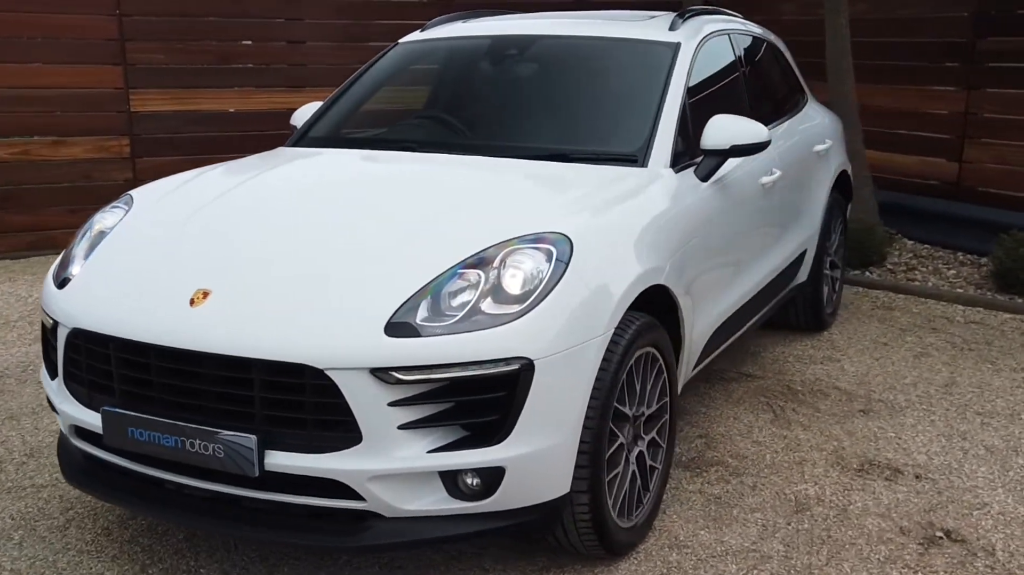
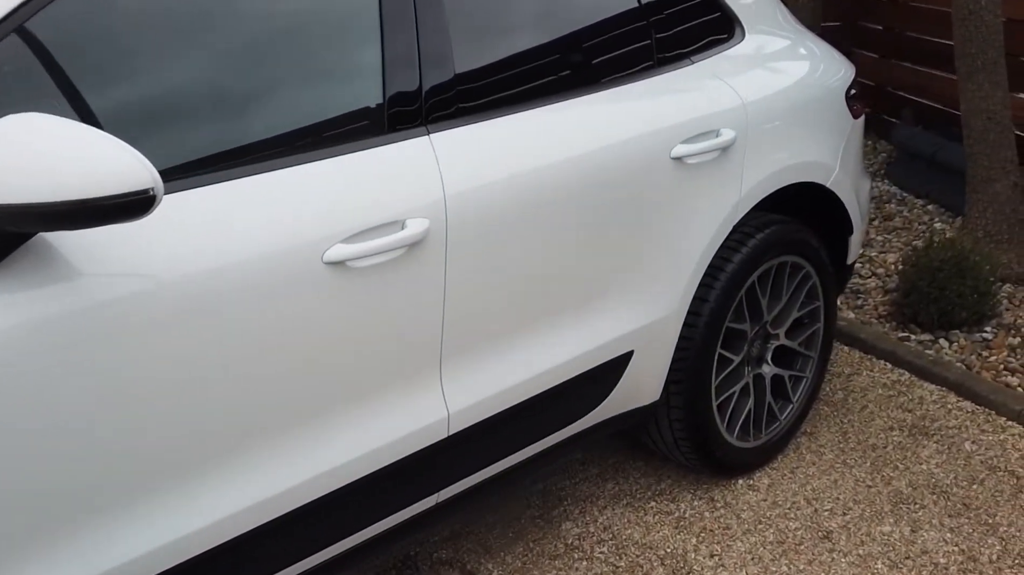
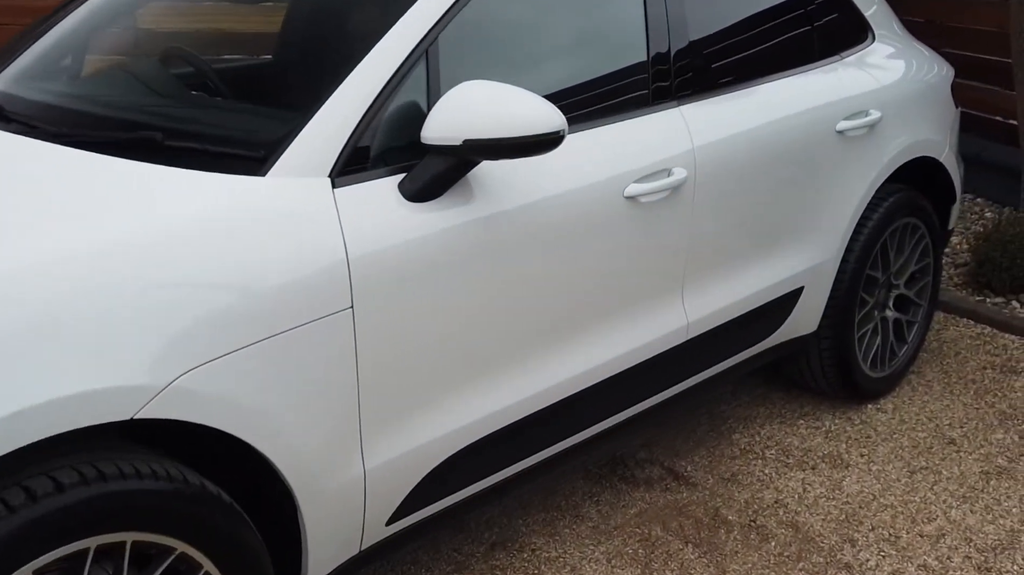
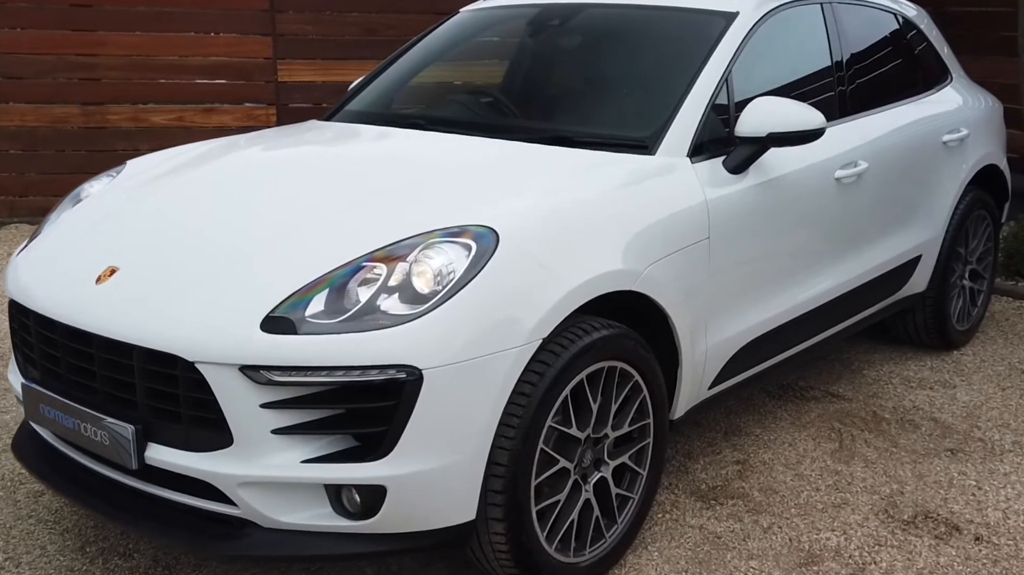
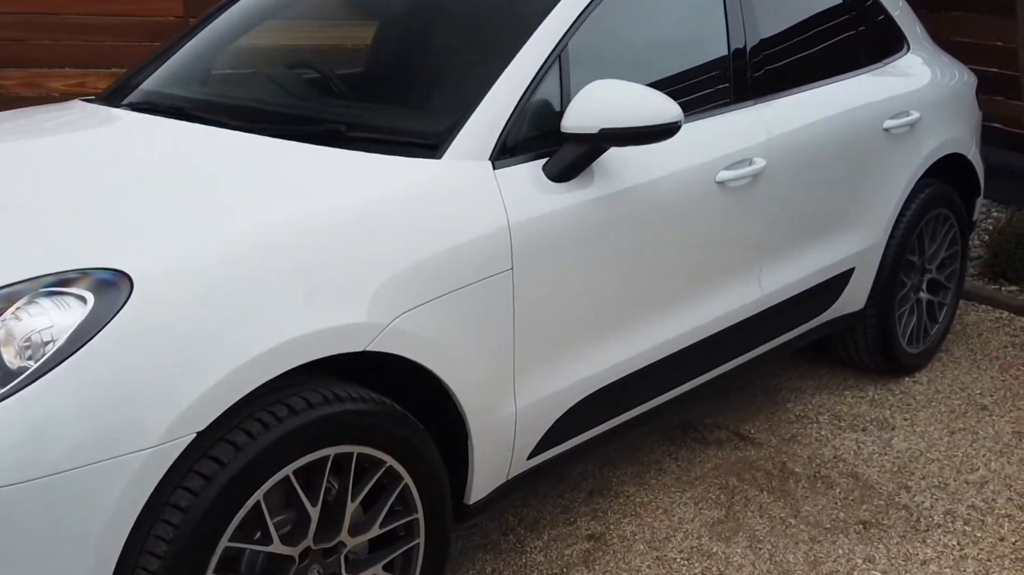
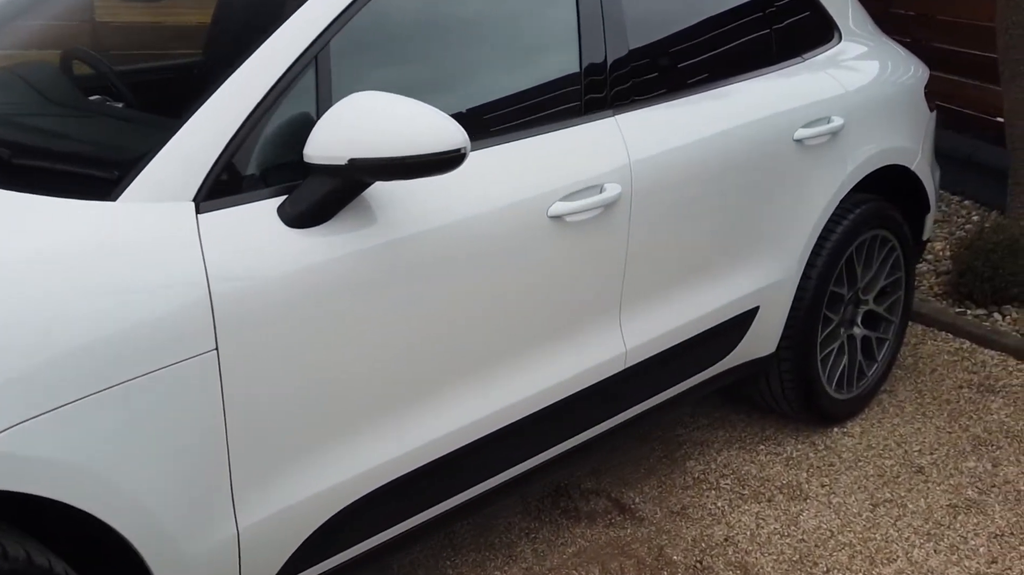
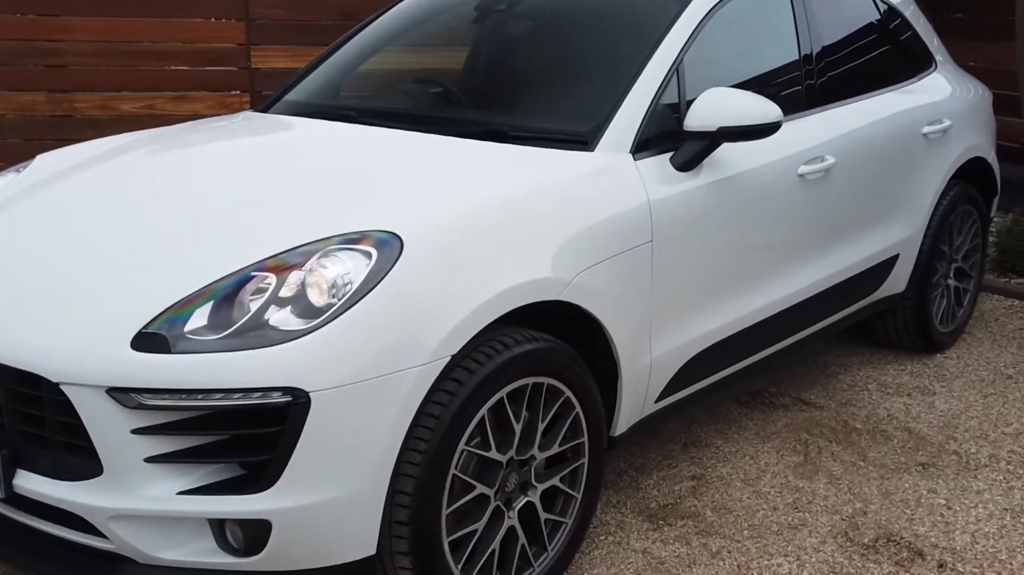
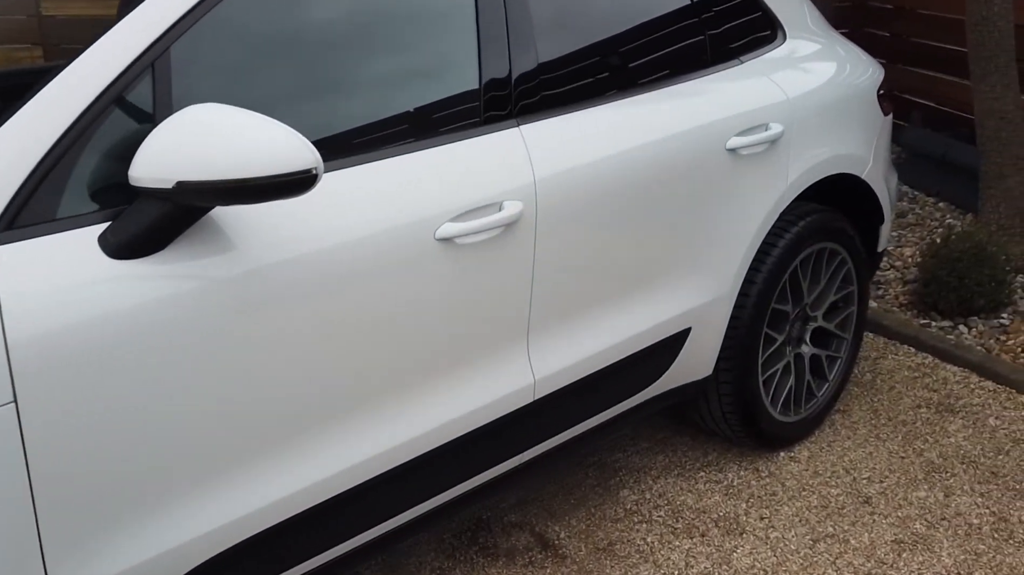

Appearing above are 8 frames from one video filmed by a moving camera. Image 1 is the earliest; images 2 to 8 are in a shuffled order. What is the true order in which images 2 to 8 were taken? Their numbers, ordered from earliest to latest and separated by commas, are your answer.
4, 7, 5, 3, 6, 8, 2
